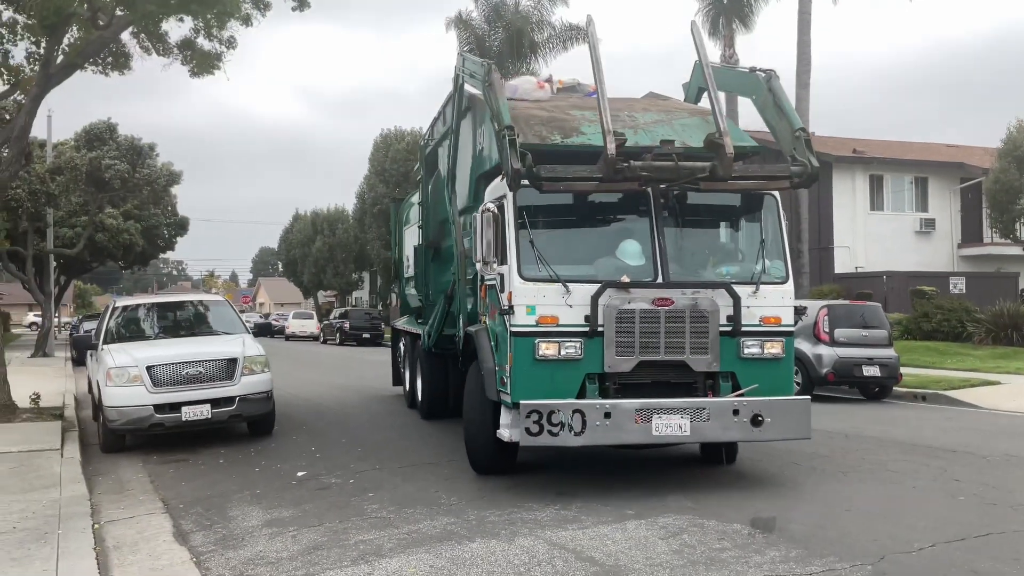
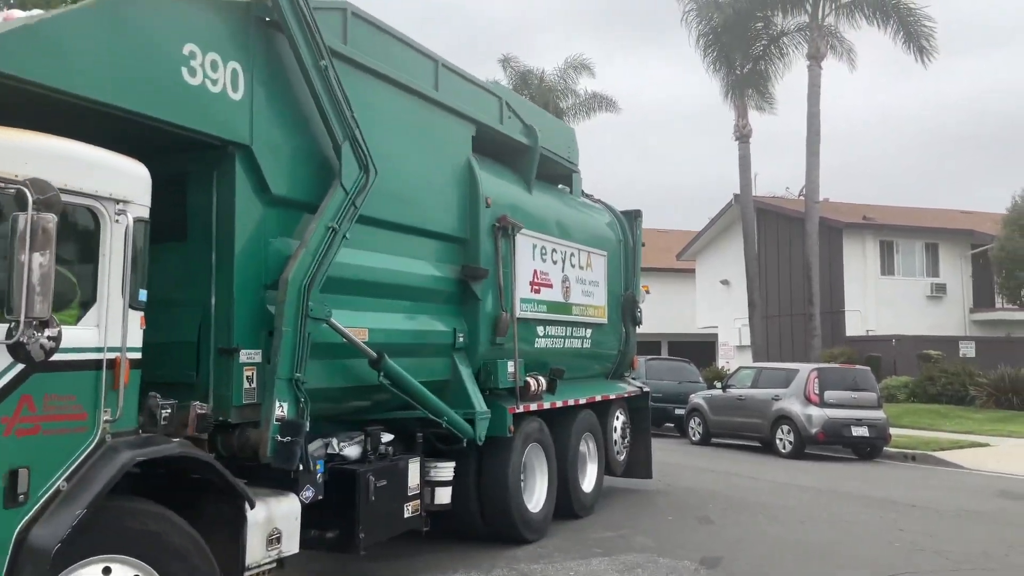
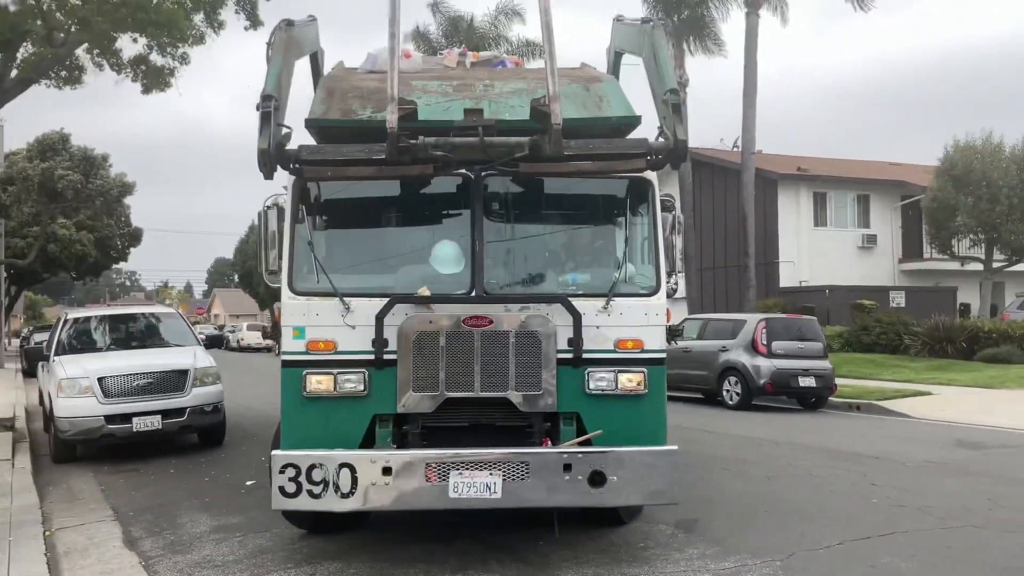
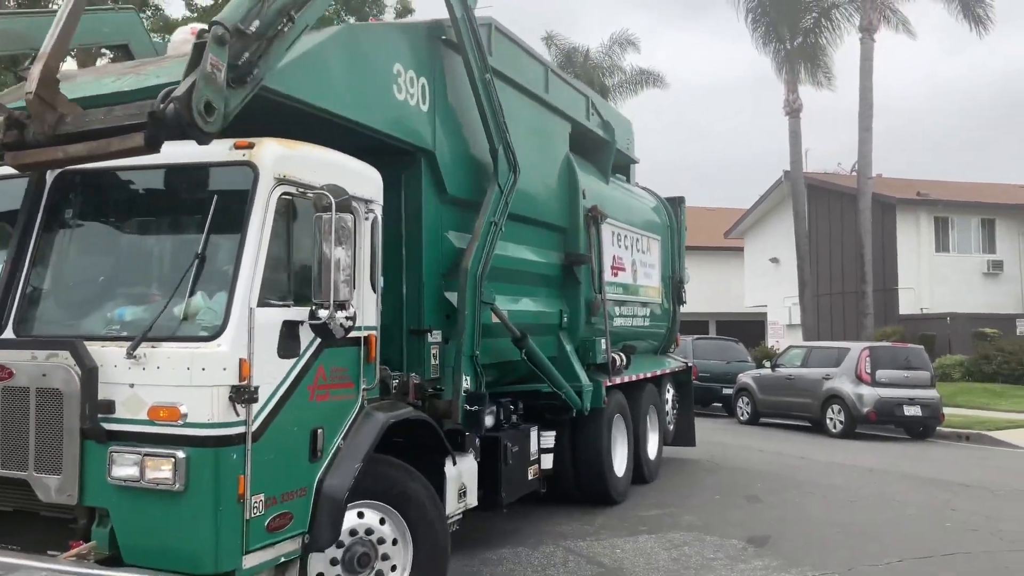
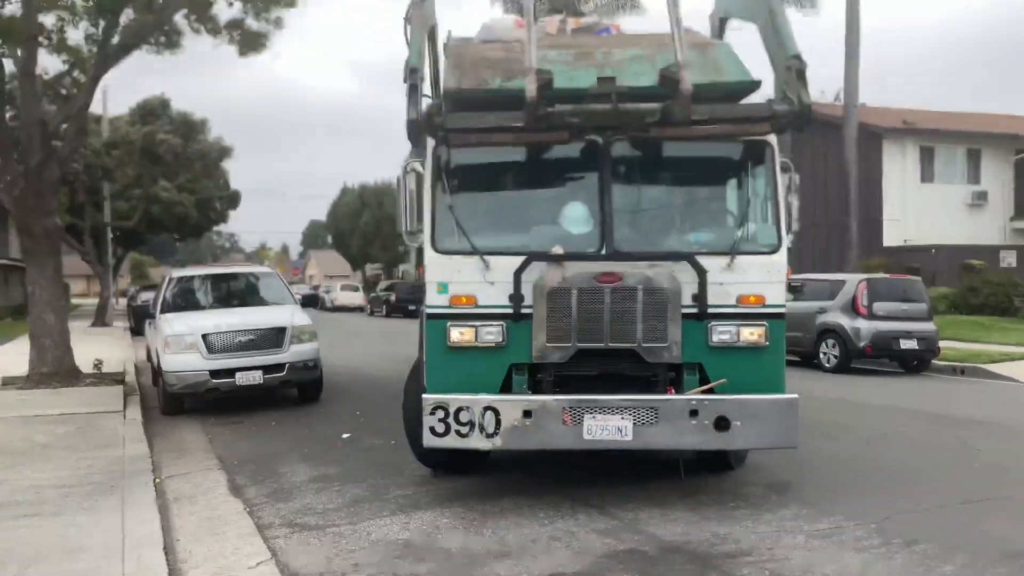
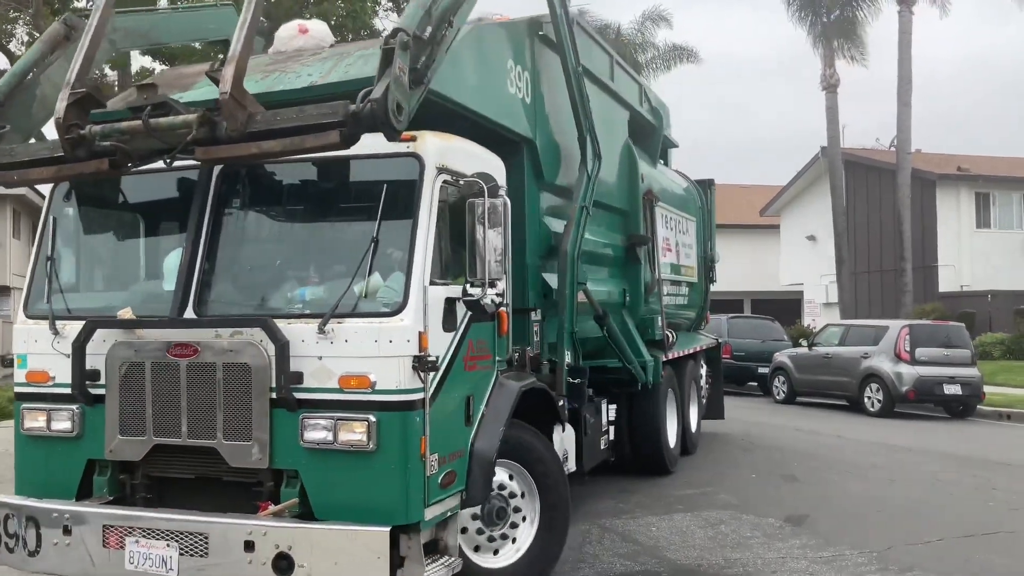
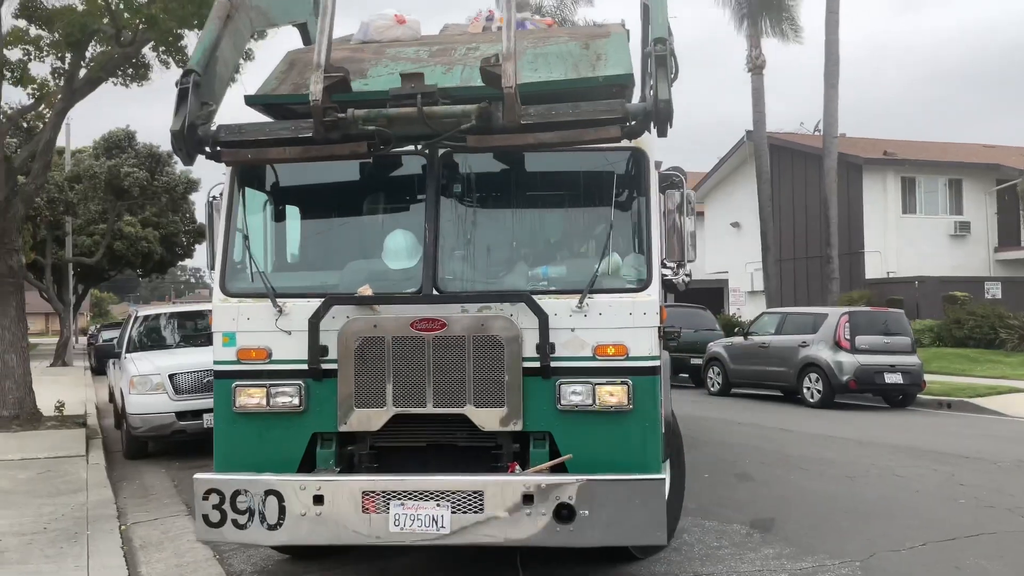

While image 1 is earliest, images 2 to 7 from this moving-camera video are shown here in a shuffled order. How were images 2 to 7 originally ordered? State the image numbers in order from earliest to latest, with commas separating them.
5, 3, 7, 6, 4, 2
